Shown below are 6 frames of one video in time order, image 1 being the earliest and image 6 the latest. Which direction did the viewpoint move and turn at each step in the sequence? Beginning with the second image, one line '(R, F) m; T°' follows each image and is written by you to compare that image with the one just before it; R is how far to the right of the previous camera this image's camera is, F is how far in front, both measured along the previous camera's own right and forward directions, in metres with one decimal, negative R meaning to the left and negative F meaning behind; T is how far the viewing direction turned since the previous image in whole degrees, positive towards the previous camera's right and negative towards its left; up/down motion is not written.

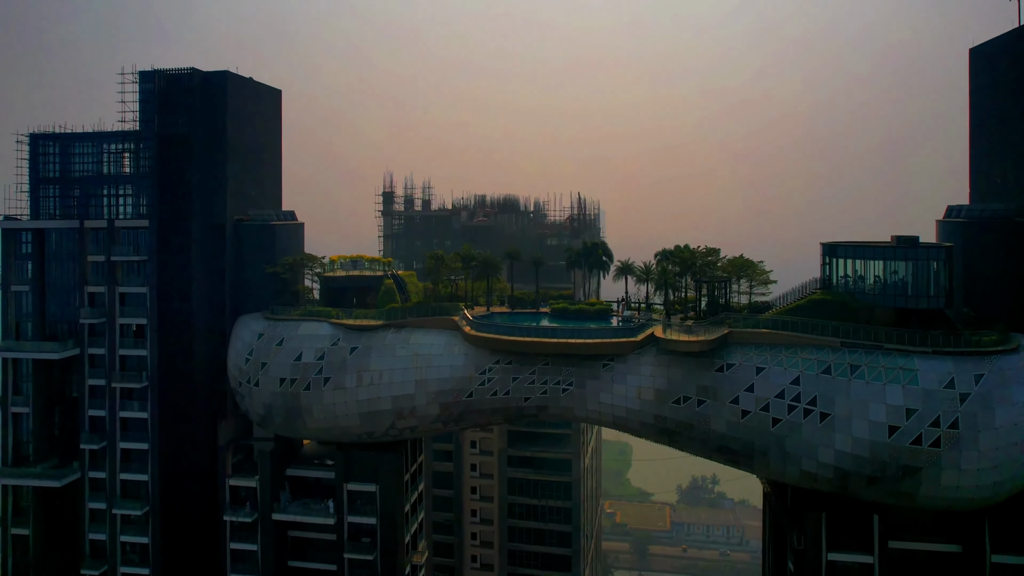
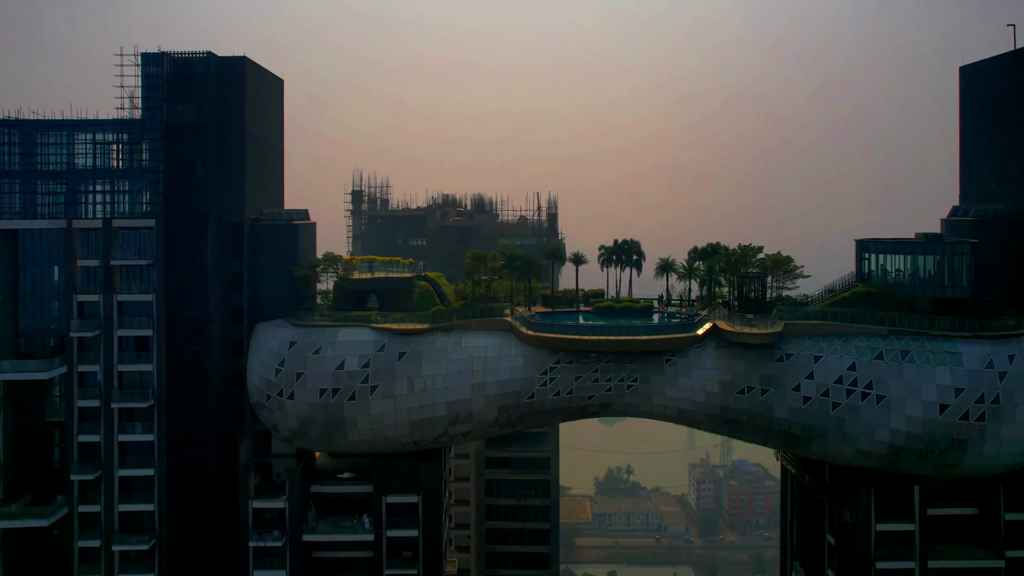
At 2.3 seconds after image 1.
(-13.5, +1.6) m; +10°
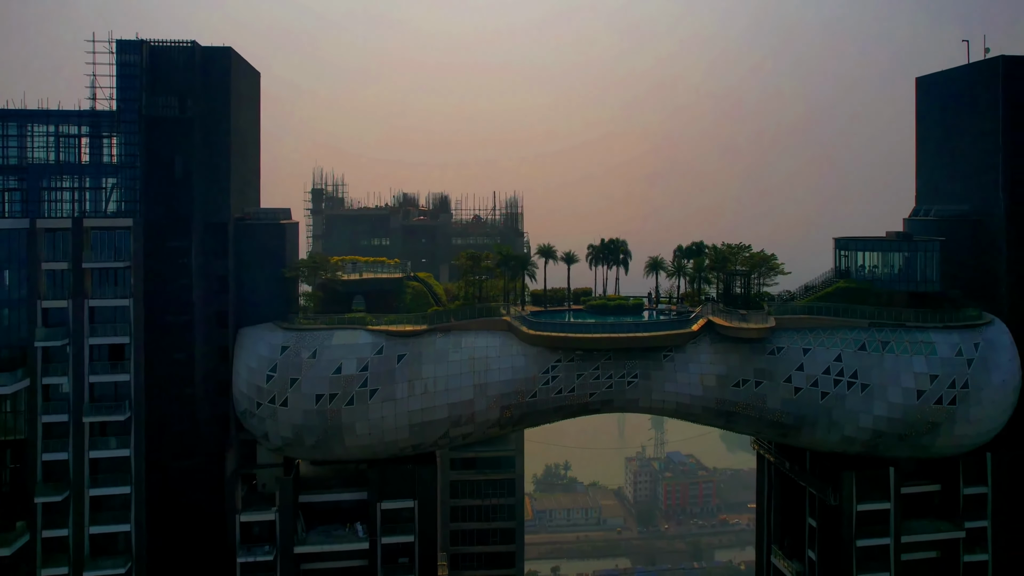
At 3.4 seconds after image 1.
(-6.0, +0.5) m; +7°
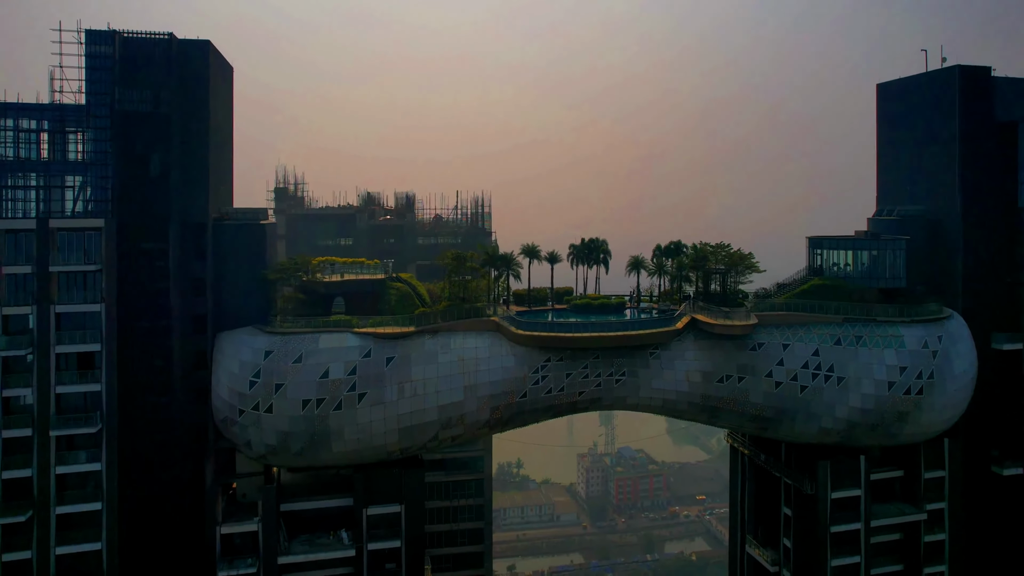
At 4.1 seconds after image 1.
(-3.4, +0.3) m; +5°
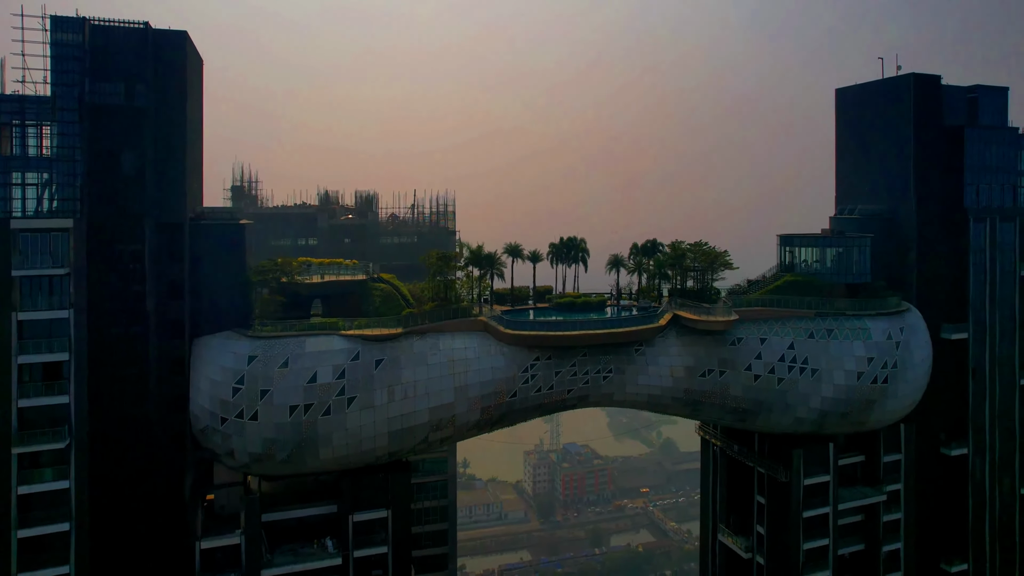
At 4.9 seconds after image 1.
(-4.0, +0.3) m; +6°
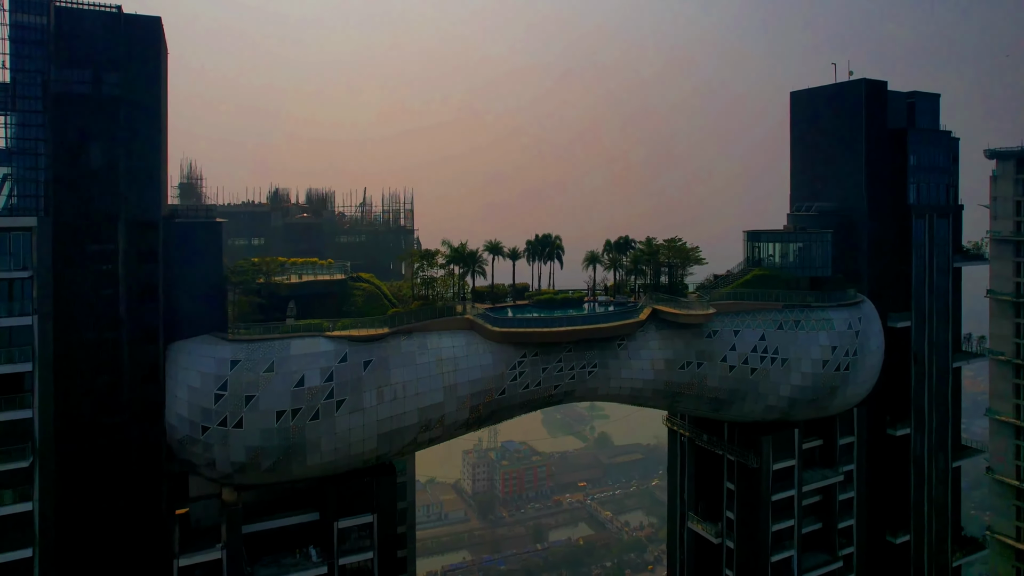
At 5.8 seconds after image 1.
(-4.6, +0.4) m; +6°
